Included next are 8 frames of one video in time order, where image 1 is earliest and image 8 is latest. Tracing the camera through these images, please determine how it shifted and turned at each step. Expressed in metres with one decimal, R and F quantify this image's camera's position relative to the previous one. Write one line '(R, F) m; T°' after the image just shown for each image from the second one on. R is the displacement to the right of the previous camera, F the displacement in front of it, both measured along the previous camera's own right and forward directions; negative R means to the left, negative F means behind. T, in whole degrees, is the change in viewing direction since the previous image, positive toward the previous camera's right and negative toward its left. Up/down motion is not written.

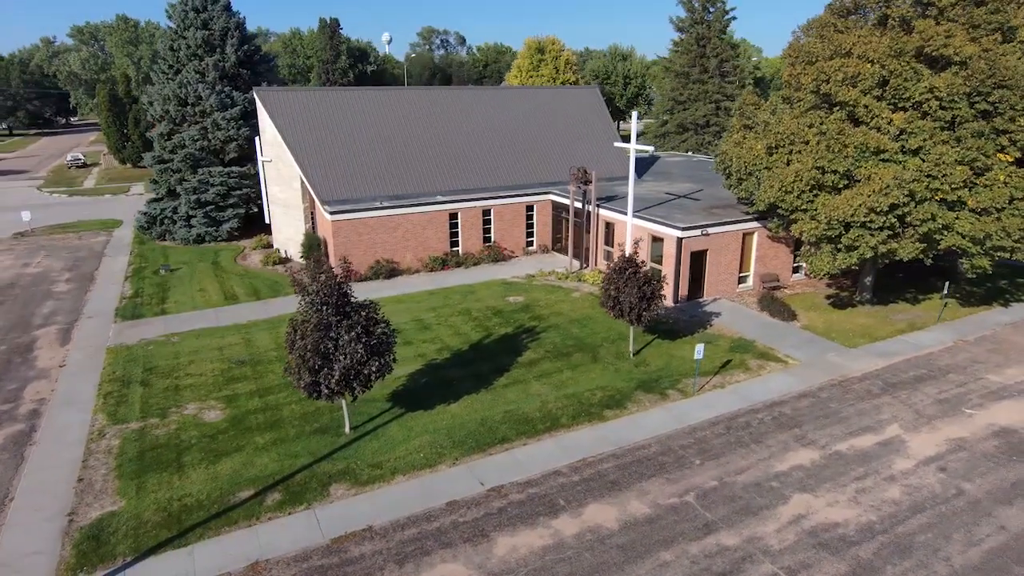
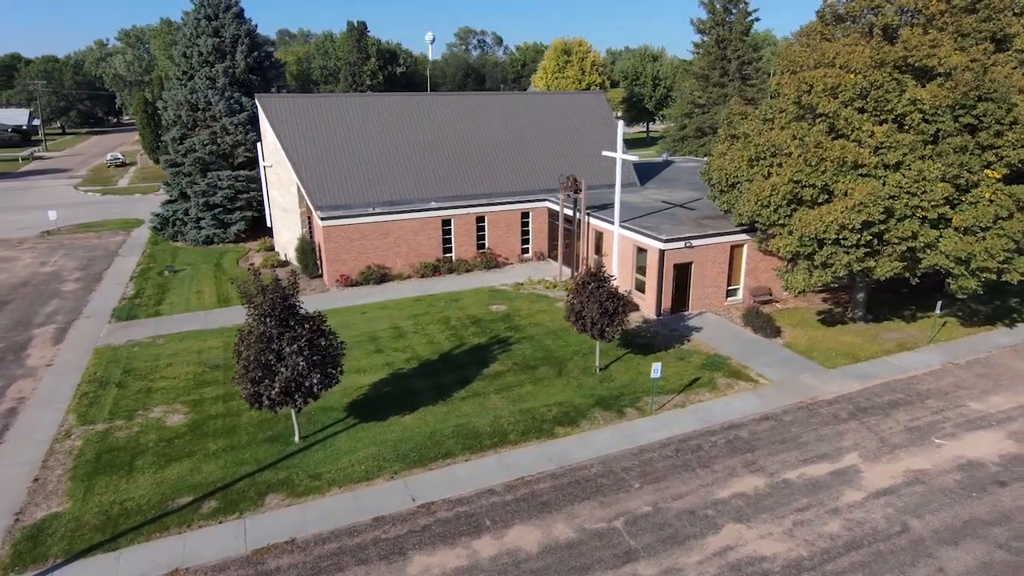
(+2.2, +0.1) m; -4°
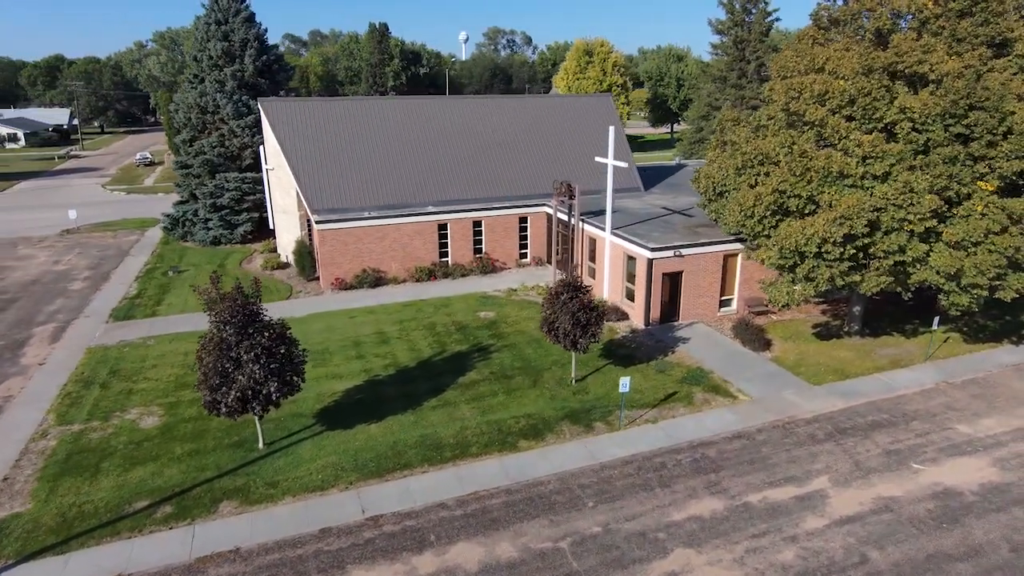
(+1.6, +0.2) m; -3°
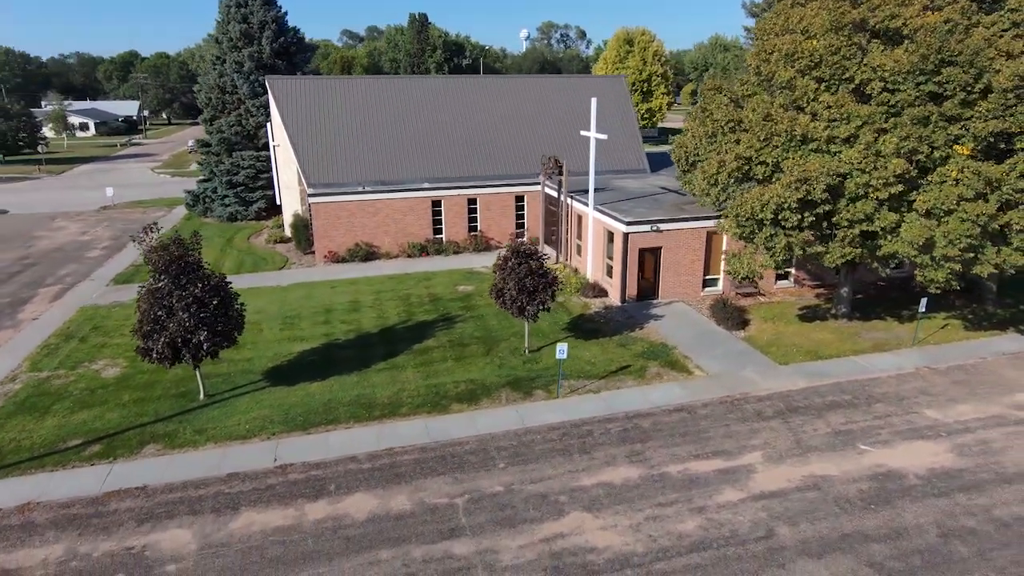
(+2.9, +0.4) m; -5°
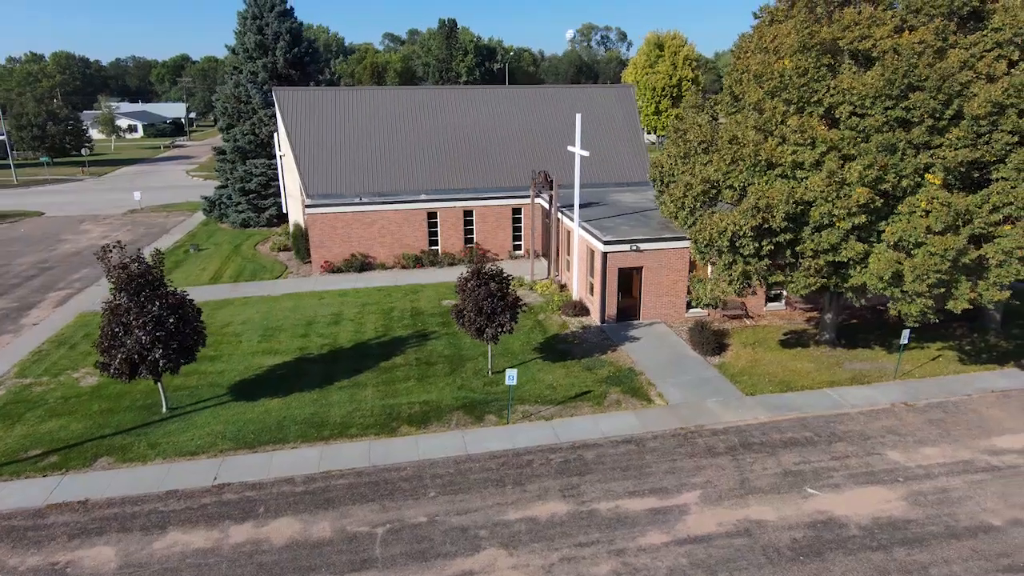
(+2.2, +0.2) m; -4°
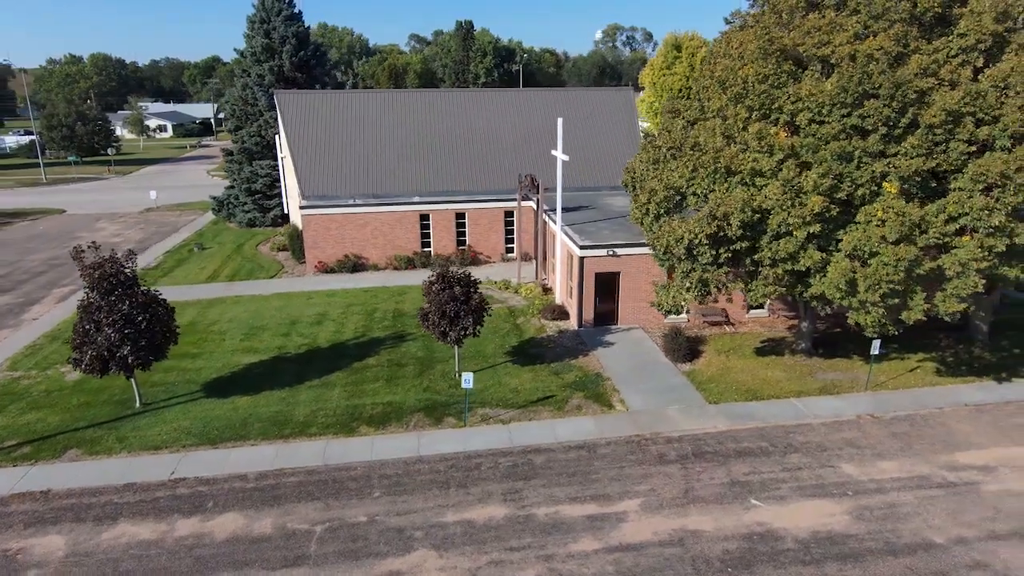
(+1.7, -0.1) m; -3°
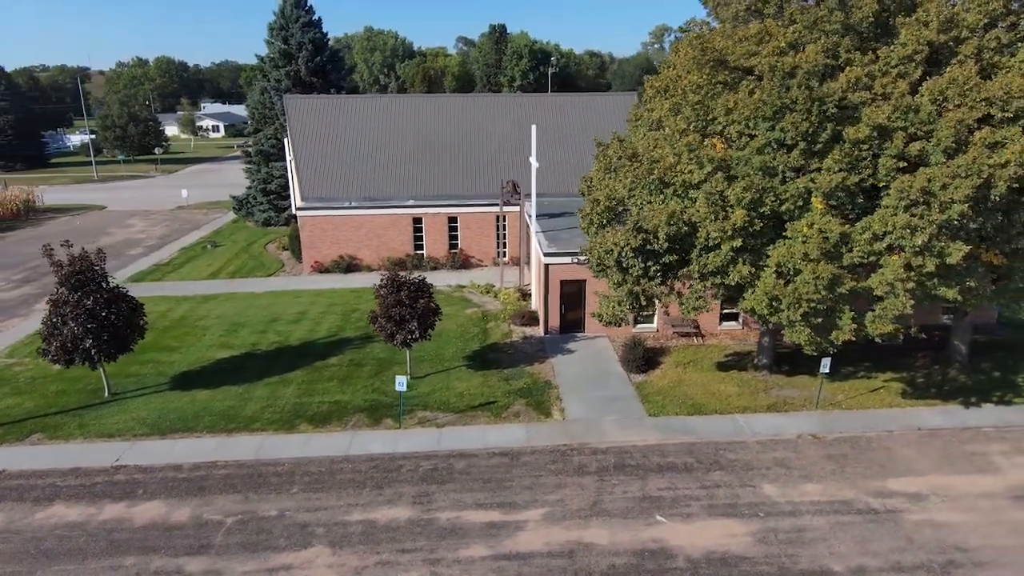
(+2.8, -0.1) m; -5°
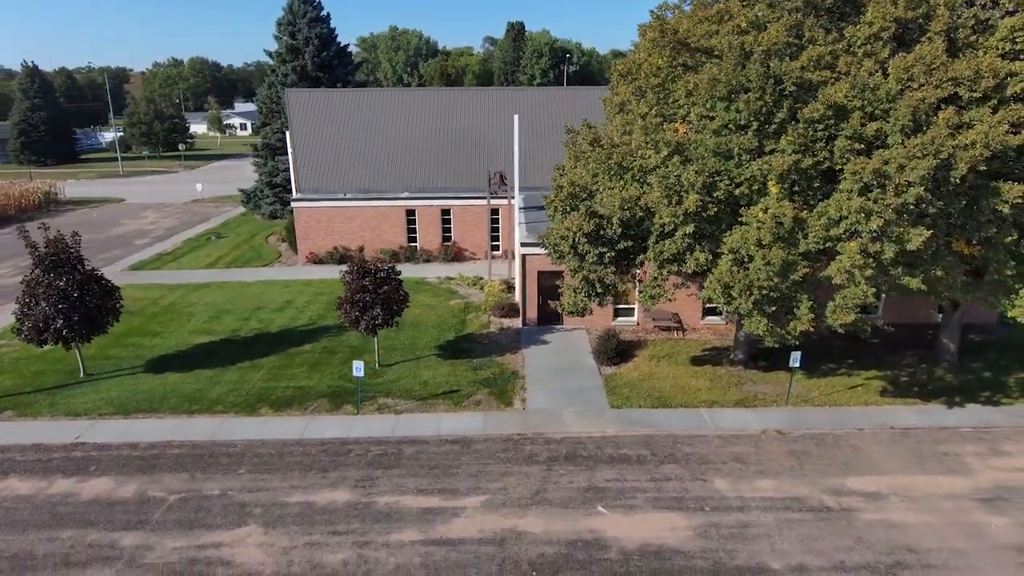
(+1.7, +0.3) m; -3°
